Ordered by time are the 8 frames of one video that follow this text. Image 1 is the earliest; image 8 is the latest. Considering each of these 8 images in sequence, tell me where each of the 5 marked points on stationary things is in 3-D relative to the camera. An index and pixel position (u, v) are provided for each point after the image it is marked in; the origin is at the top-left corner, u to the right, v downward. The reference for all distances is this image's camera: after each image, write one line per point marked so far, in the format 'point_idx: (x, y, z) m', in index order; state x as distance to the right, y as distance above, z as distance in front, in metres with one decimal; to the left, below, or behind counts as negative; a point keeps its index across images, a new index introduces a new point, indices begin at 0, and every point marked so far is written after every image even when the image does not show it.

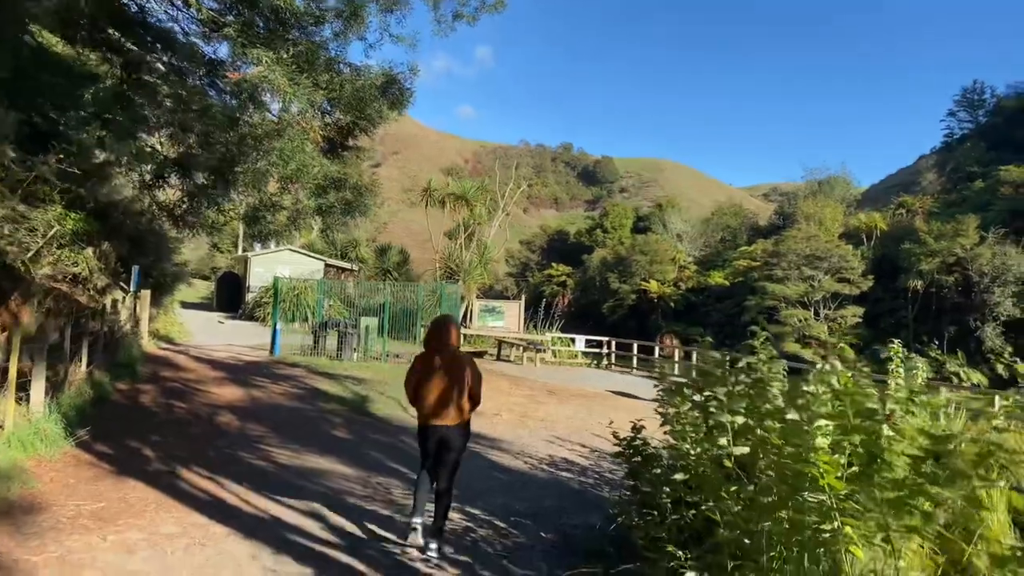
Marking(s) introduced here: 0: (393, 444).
0: (-1.2, -1.5, +7.2) m
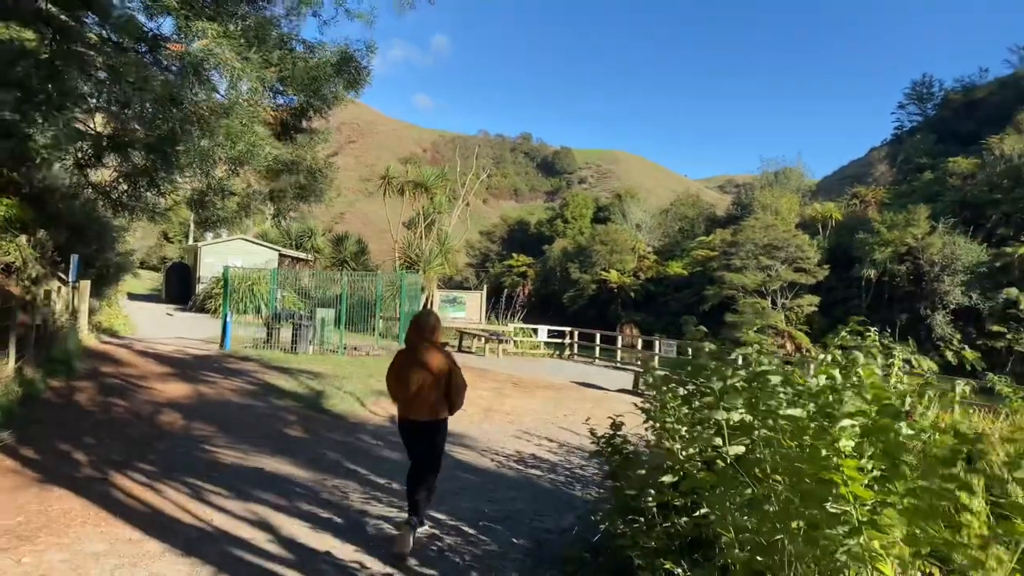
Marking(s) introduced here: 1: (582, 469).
0: (-1.5, -1.4, +6.8) m
1: (+0.6, -1.6, +6.4) m
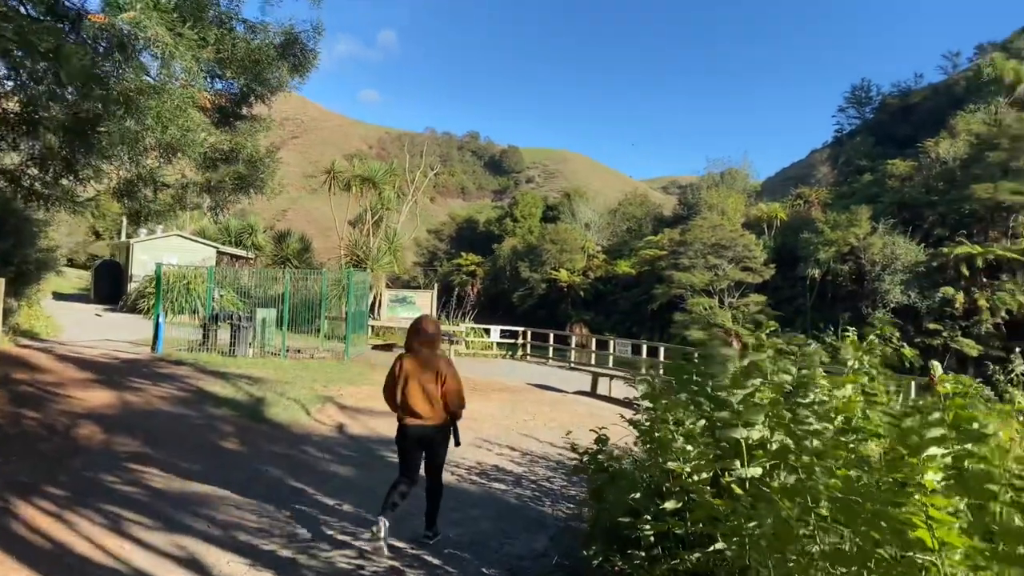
0: (-1.8, -1.4, +6.2) m
1: (+0.3, -1.6, +6.0) m
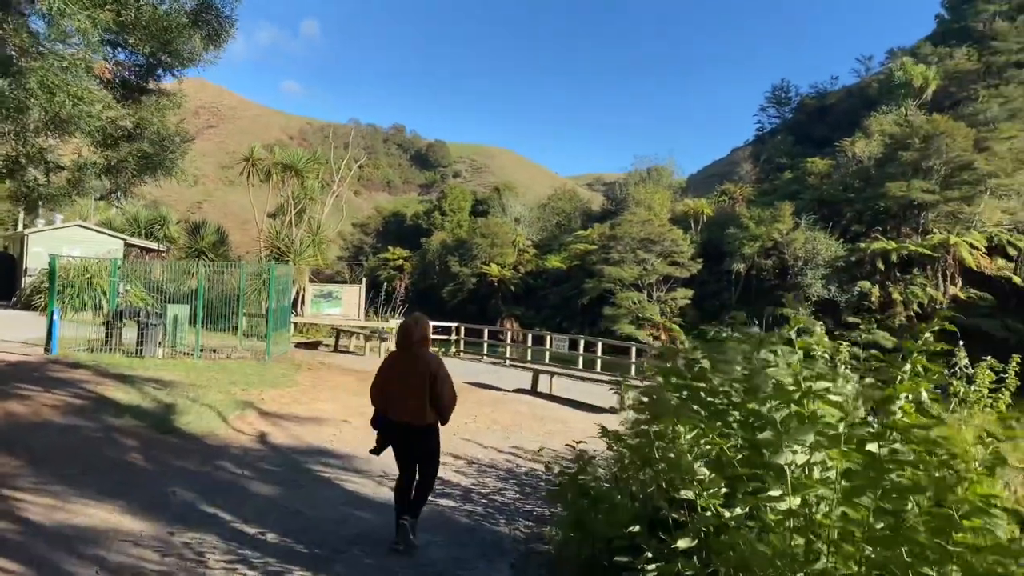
0: (-2.2, -1.4, +5.4) m
1: (-0.1, -1.5, +5.4) m
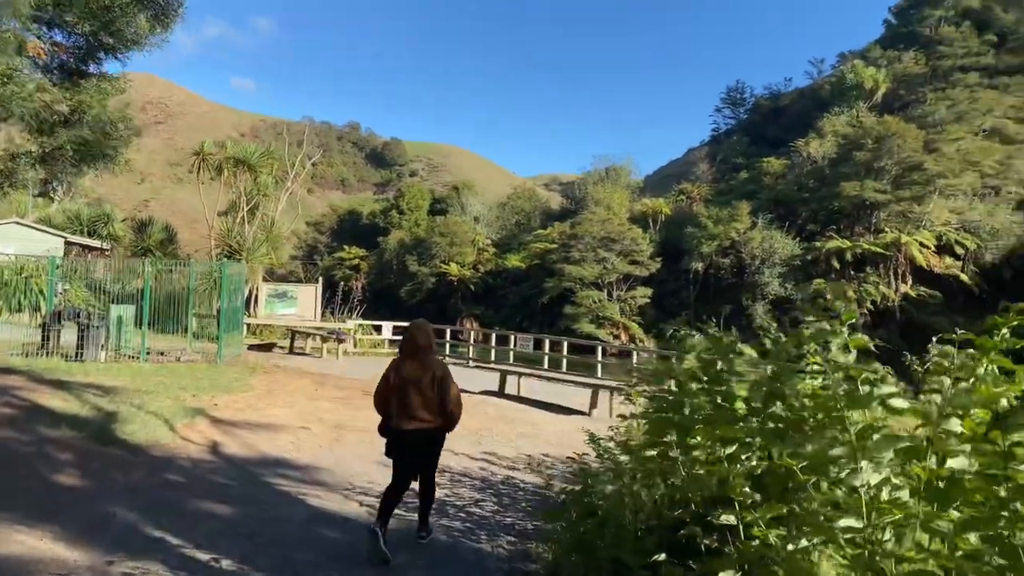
0: (-2.4, -1.3, +4.9) m
1: (-0.2, -1.5, +5.0) m
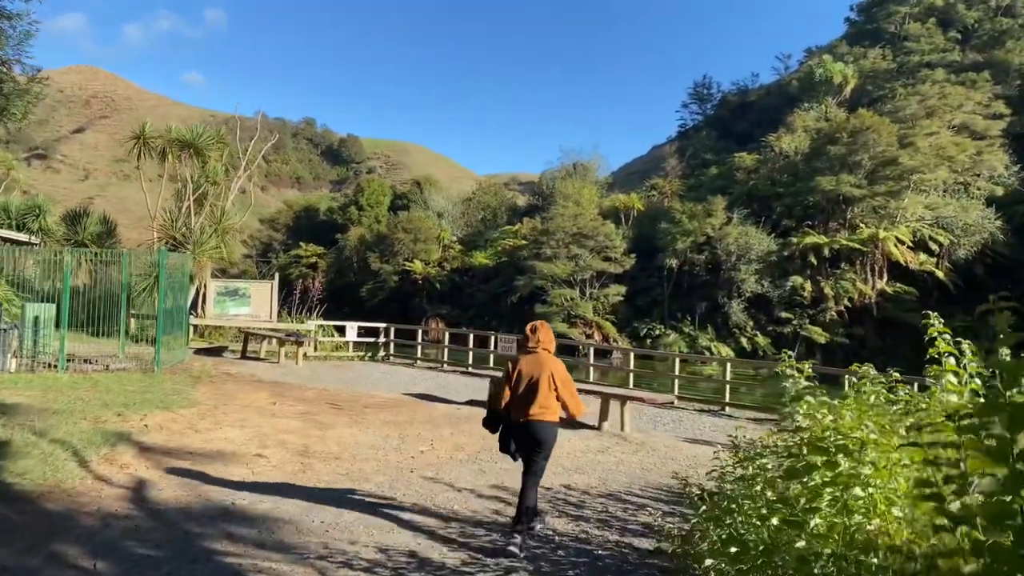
0: (-2.2, -1.3, +3.3) m
1: (0.0, -1.4, +3.5) m
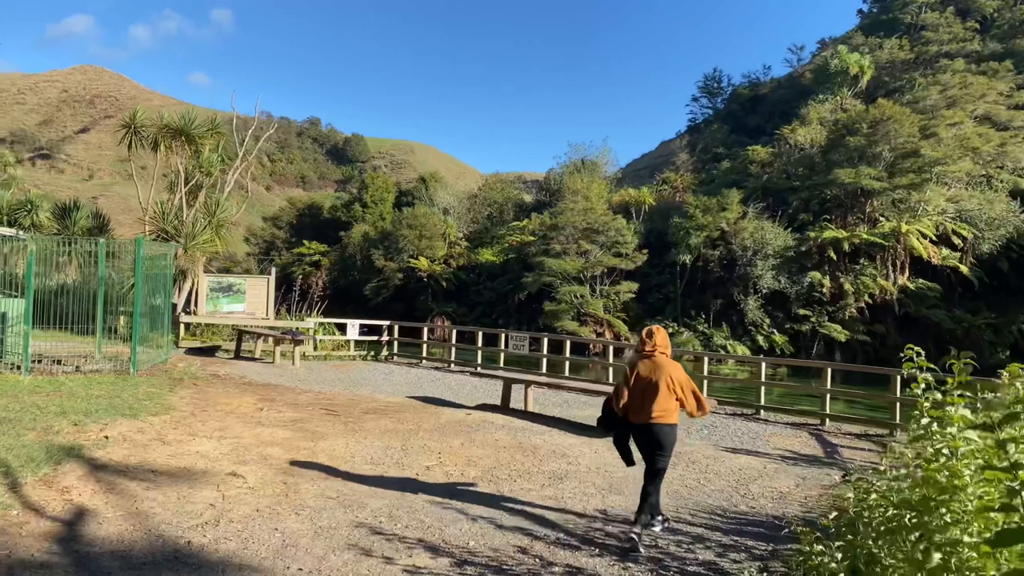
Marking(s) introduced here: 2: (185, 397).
0: (-2.0, -1.2, +2.4) m
1: (+0.1, -1.3, +2.6) m
2: (-3.3, -1.1, +7.5) m
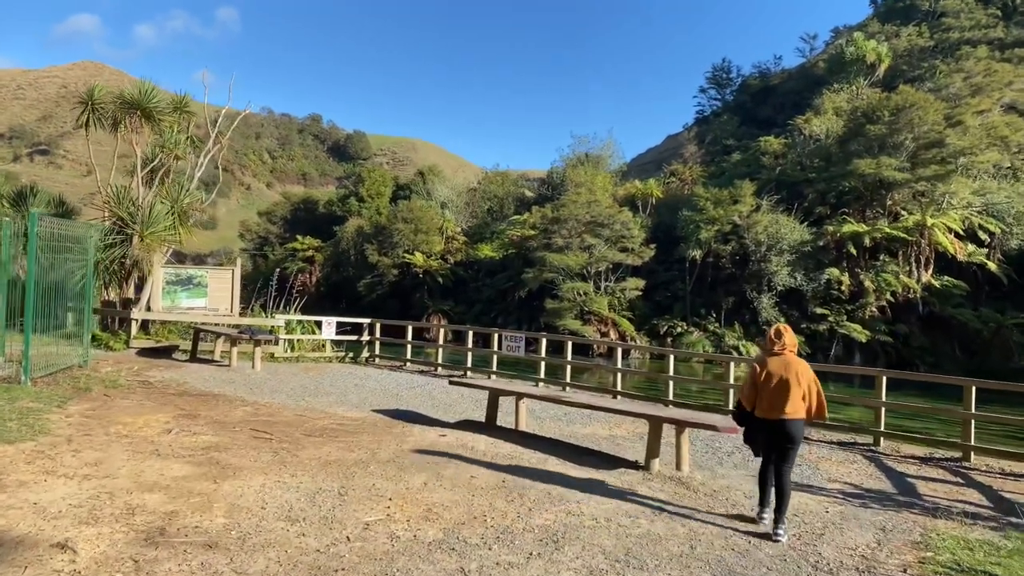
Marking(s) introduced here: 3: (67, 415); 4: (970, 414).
0: (-2.2, -1.1, +0.7) m
1: (0.0, -1.2, +0.9) m
2: (-3.5, -1.0, +5.9) m
3: (-3.5, -1.0, +5.8) m
4: (+4.7, -1.3, +7.5) m
